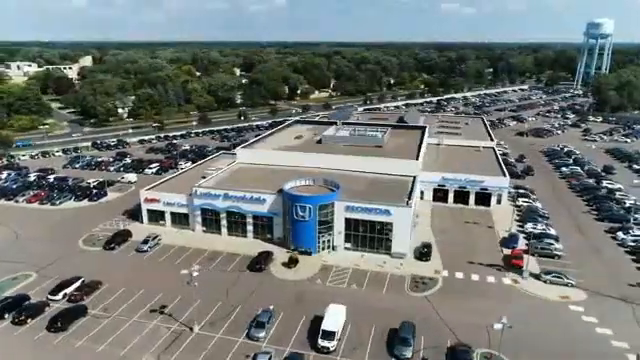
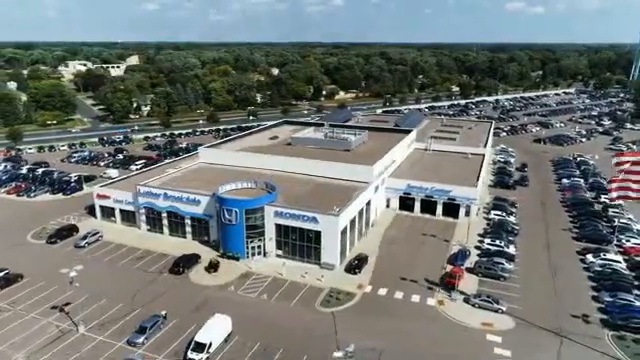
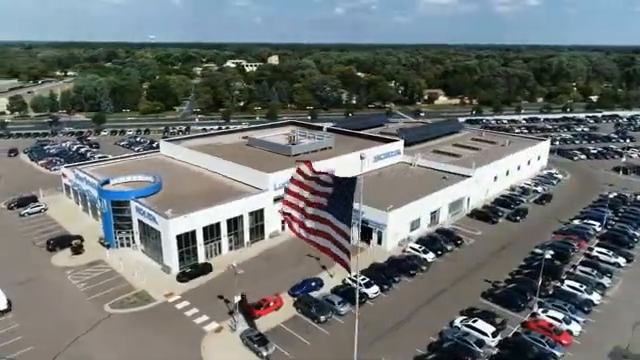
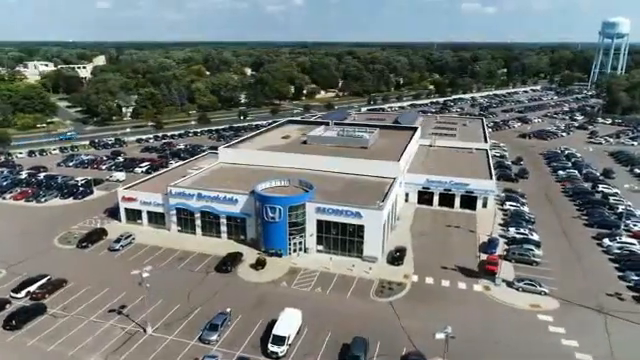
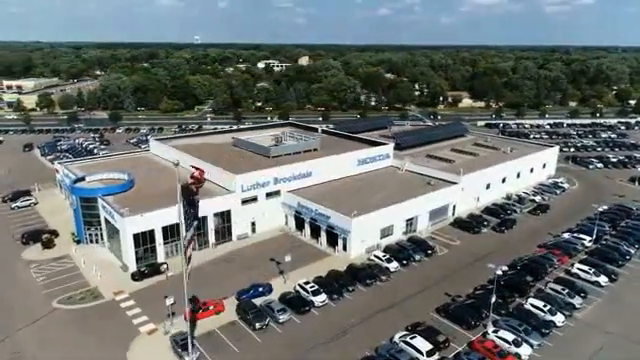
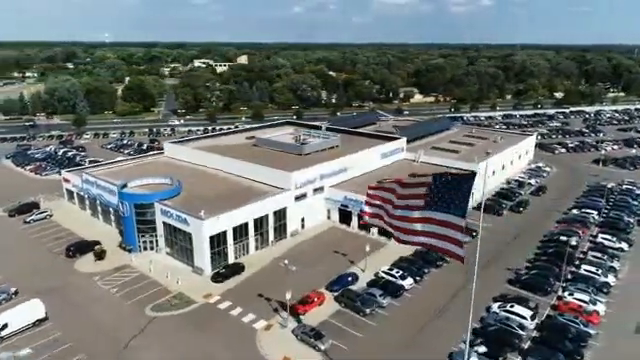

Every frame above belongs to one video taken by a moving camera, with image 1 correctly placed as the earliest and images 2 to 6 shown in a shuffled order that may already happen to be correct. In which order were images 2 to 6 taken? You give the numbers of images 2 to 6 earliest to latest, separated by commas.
4, 2, 6, 3, 5
